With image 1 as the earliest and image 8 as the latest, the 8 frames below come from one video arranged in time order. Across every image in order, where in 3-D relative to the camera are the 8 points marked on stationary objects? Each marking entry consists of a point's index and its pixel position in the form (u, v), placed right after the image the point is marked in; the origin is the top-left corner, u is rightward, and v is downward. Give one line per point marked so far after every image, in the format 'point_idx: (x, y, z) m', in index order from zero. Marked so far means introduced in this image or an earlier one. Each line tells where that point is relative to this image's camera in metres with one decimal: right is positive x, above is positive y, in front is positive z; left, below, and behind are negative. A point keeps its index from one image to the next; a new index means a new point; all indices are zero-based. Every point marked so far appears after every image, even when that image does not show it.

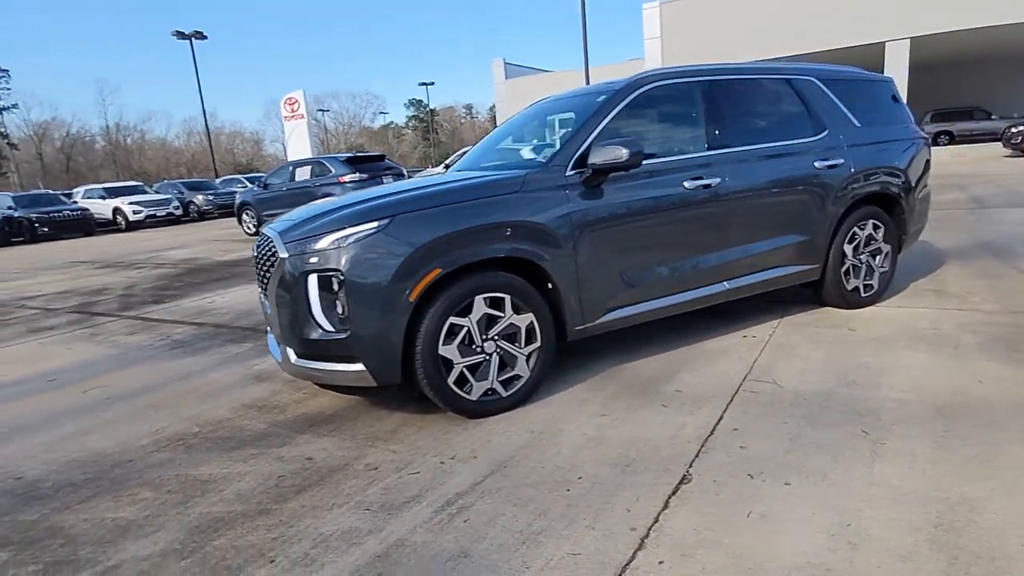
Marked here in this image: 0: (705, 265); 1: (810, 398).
0: (+1.3, +0.2, +4.3) m
1: (+1.6, -0.6, +3.6) m
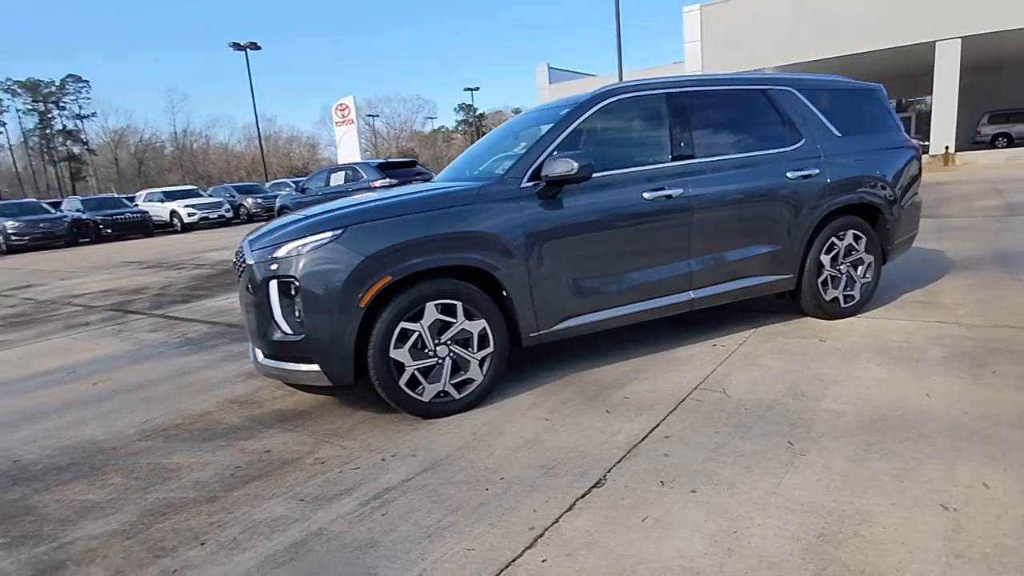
0: (+1.0, +0.1, +4.4) m
1: (+1.3, -0.6, +3.6) m
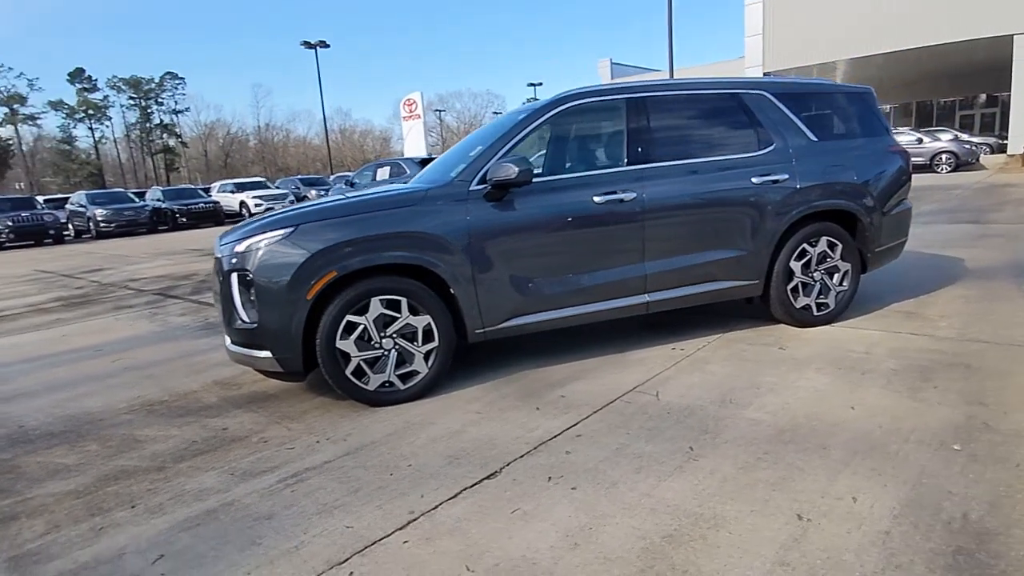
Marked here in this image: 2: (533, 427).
0: (+0.7, +0.1, +4.4) m
1: (+0.9, -0.7, +3.6) m
2: (+0.1, -0.8, +3.6) m
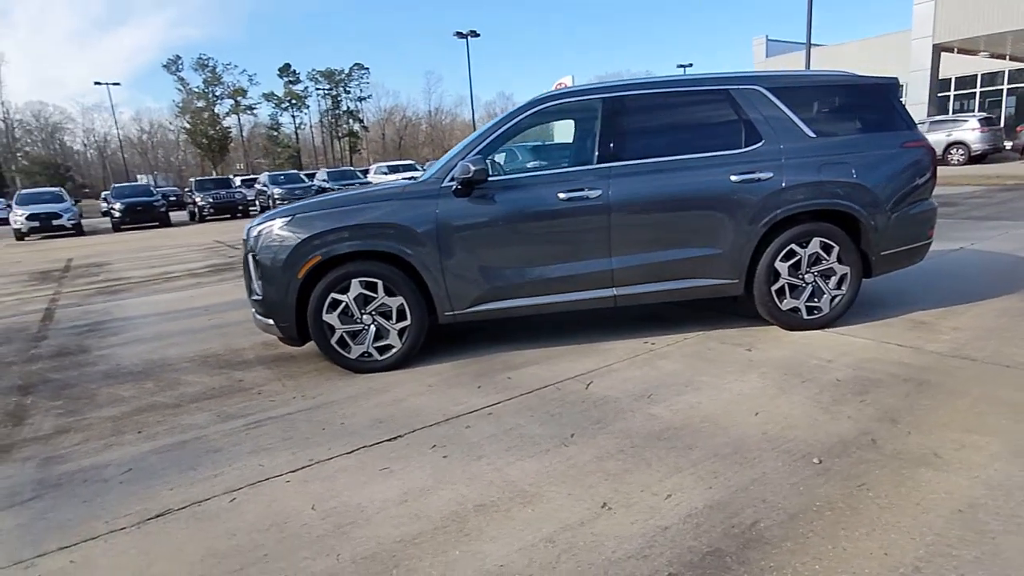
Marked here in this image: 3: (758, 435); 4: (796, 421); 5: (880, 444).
0: (+0.5, +0.1, +4.6) m
1: (+0.4, -0.7, +3.8) m
2: (-0.3, -0.7, +4.0) m
3: (+1.2, -0.7, +3.2) m
4: (+1.4, -0.7, +3.3) m
5: (+1.7, -0.7, +3.0) m
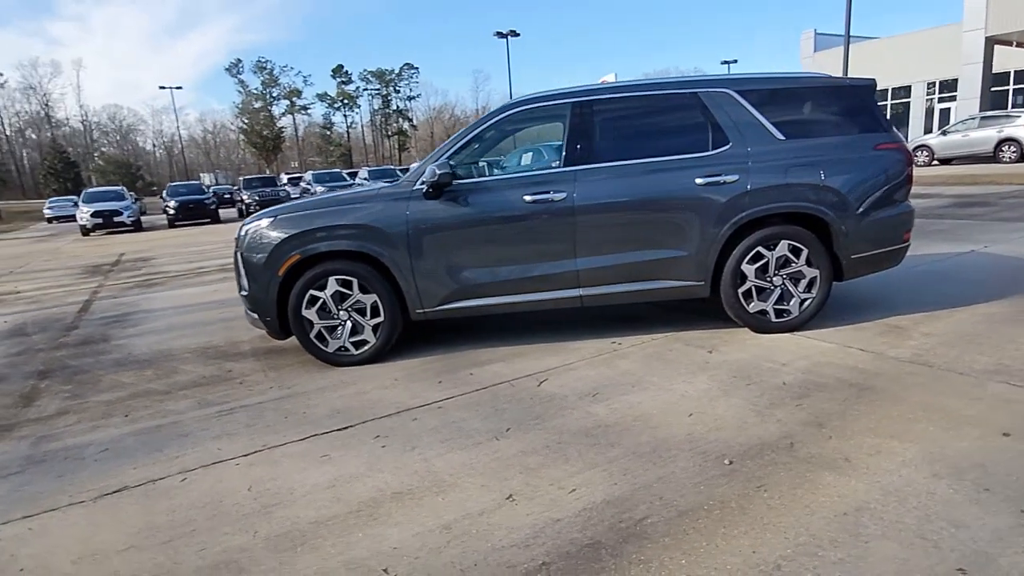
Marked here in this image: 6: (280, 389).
0: (+0.3, +0.1, +4.7) m
1: (+0.1, -0.7, +4.0) m
2: (-0.6, -0.7, +4.2) m
3: (+0.8, -0.7, +3.2) m
4: (+1.1, -0.7, +3.3) m
5: (+1.3, -0.7, +3.0) m
6: (-1.6, -0.7, +4.6) m
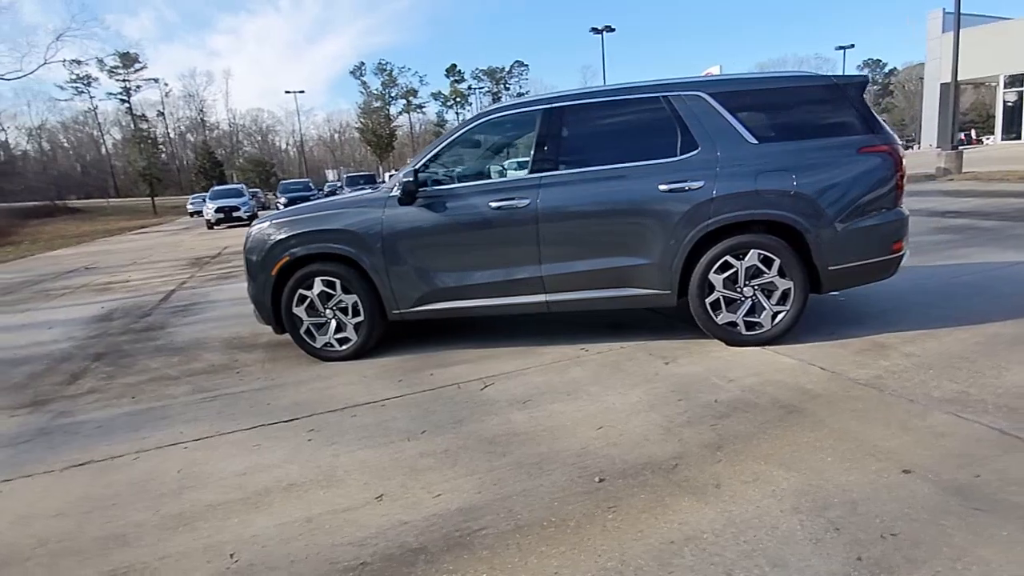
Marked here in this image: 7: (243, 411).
0: (+0.1, +0.1, +4.7) m
1: (-0.2, -0.7, +4.0) m
2: (-0.9, -0.7, +4.4) m
3: (+0.3, -0.8, +3.2) m
4: (+0.6, -0.7, +3.3) m
5: (+0.7, -0.8, +2.9) m
6: (-1.9, -0.7, +5.0) m
7: (-1.8, -0.8, +4.3) m
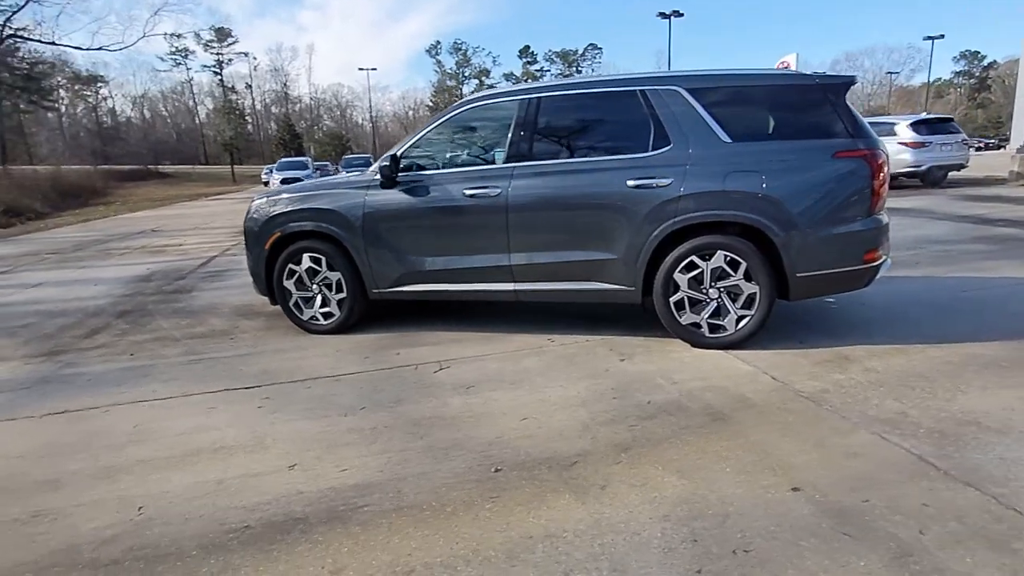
0: (-0.1, +0.2, +4.8) m
1: (-0.6, -0.6, +4.1) m
2: (-1.2, -0.6, +4.6) m
3: (-0.1, -0.7, +3.3) m
4: (+0.2, -0.7, +3.3) m
5: (+0.3, -0.8, +2.9) m
6: (-2.1, -0.5, +5.3) m
7: (-2.1, -0.6, +4.6) m
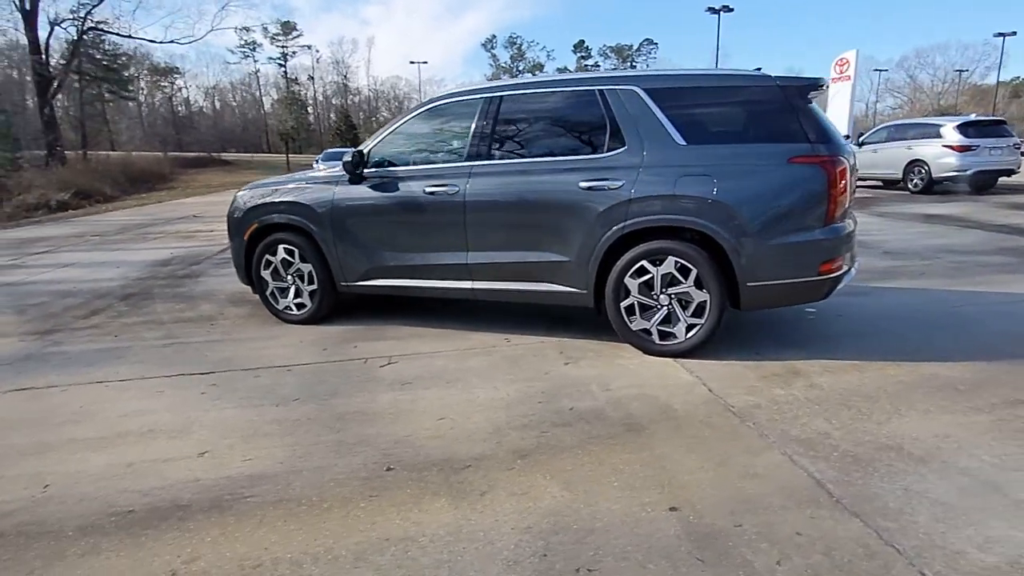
0: (-0.4, +0.2, +4.8) m
1: (-0.9, -0.6, +4.2) m
2: (-1.6, -0.5, +4.6) m
3: (-0.5, -0.7, +3.3) m
4: (-0.3, -0.7, +3.3) m
5: (-0.2, -0.8, +2.9) m
6: (-2.4, -0.4, +5.4) m
7: (-2.4, -0.5, +4.7) m
